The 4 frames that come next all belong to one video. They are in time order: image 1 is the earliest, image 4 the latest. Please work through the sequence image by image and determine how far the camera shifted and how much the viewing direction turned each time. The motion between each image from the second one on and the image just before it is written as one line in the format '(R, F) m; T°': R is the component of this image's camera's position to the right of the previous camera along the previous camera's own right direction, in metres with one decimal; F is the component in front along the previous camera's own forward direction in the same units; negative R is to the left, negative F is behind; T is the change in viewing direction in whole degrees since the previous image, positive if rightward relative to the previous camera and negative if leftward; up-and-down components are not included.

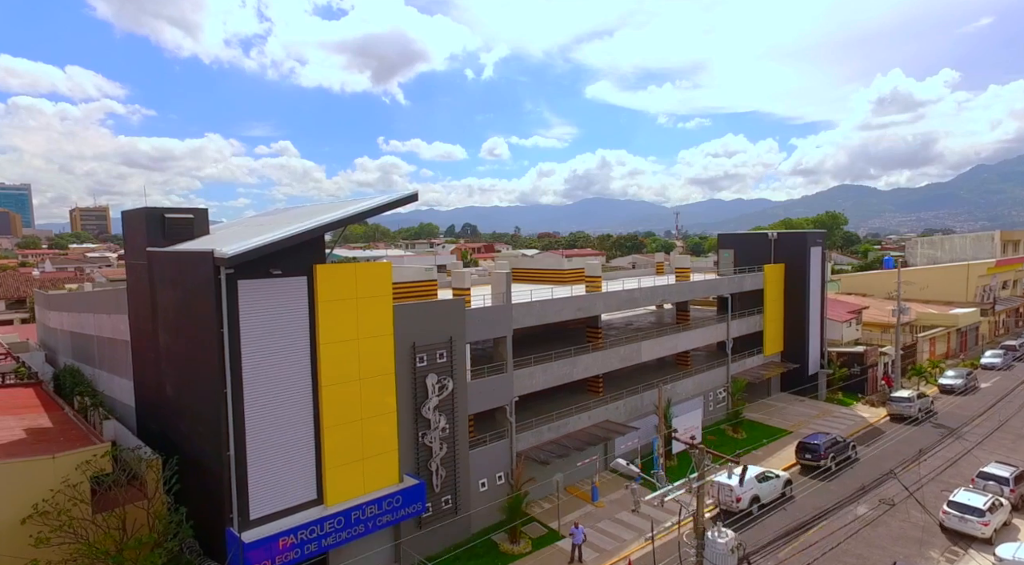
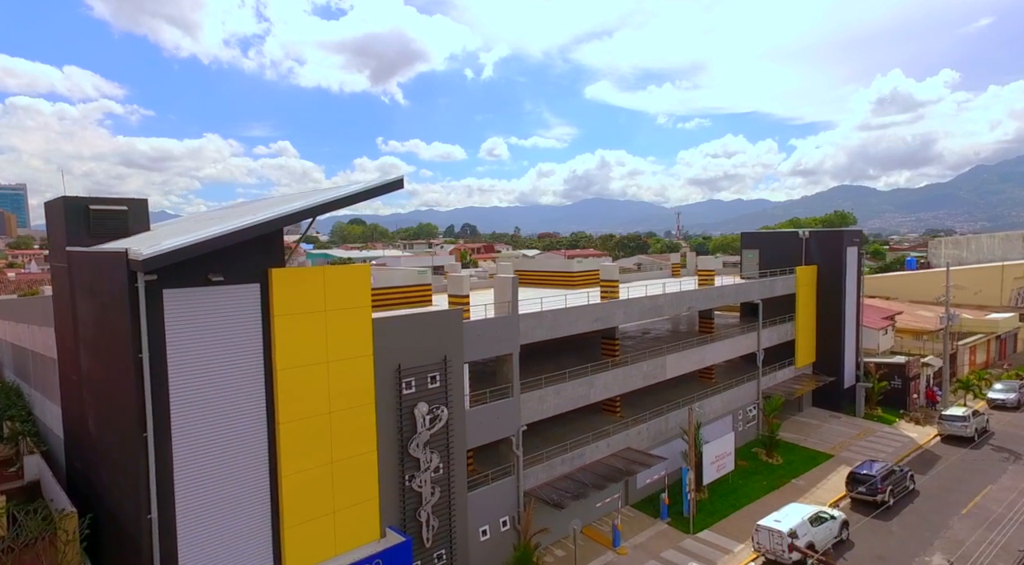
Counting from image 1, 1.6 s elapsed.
(-0.3, +4.4) m; 0°
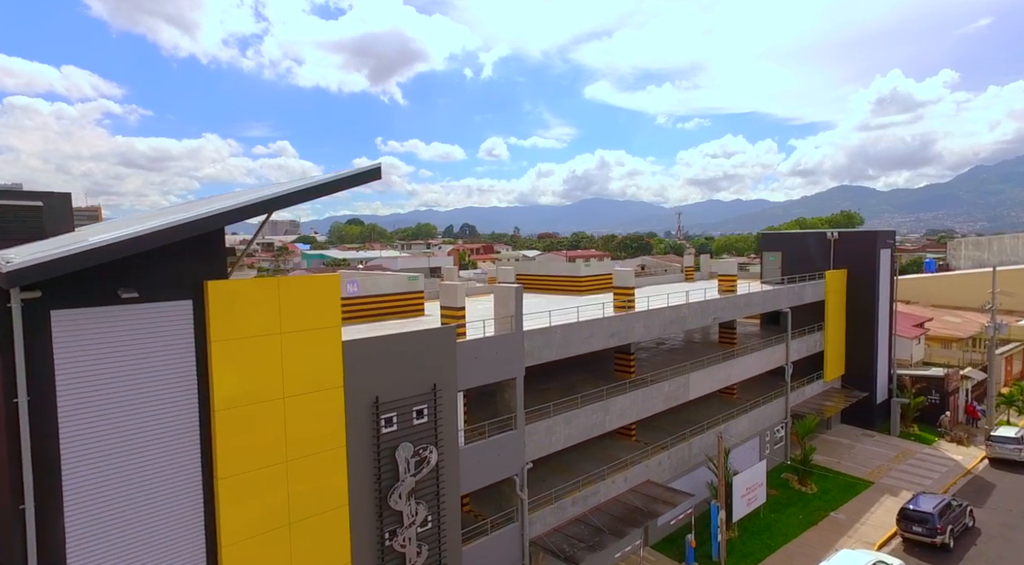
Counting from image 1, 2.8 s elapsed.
(-0.1, +3.5) m; 0°
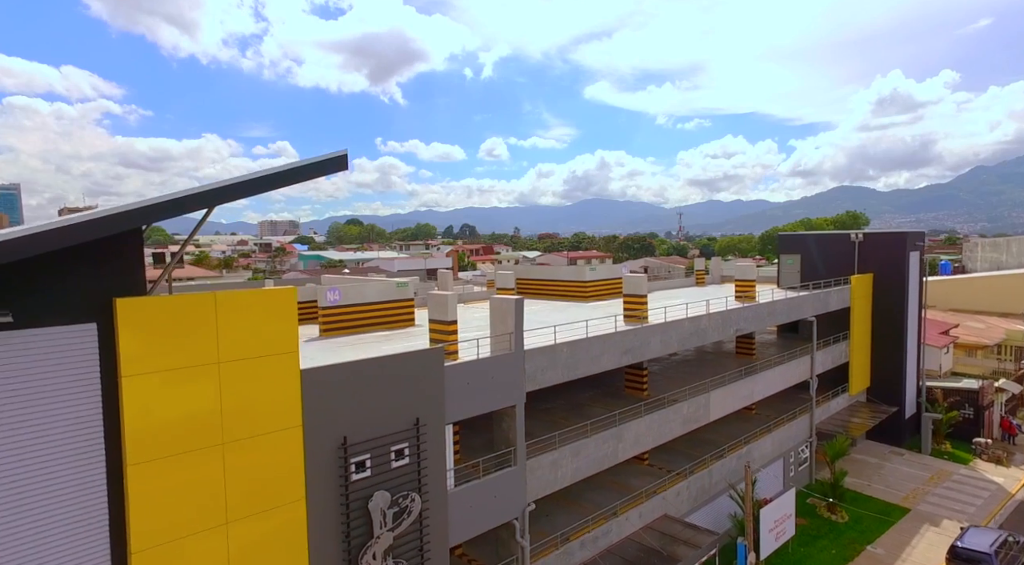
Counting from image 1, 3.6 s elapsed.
(0.0, +2.7) m; 0°
